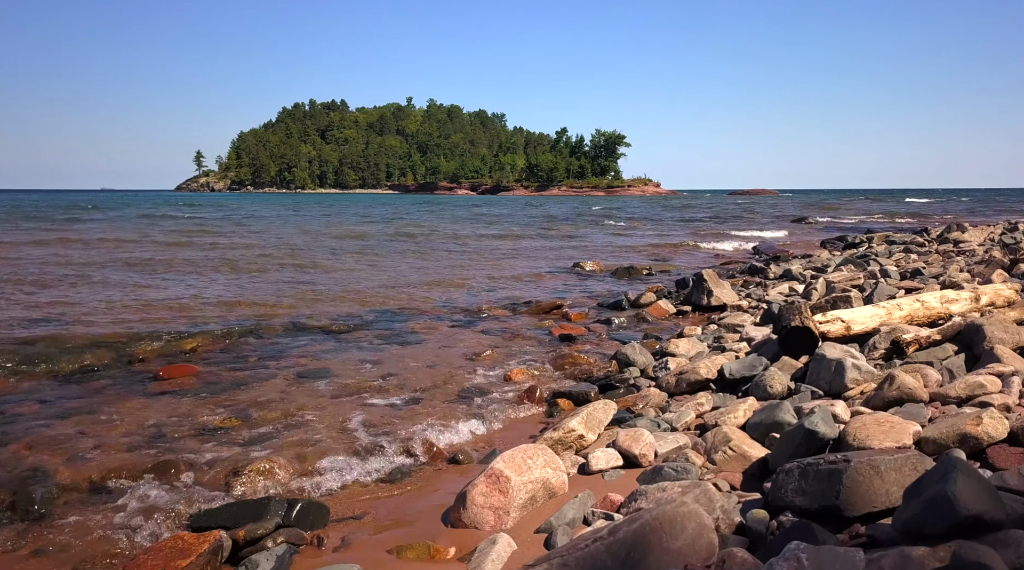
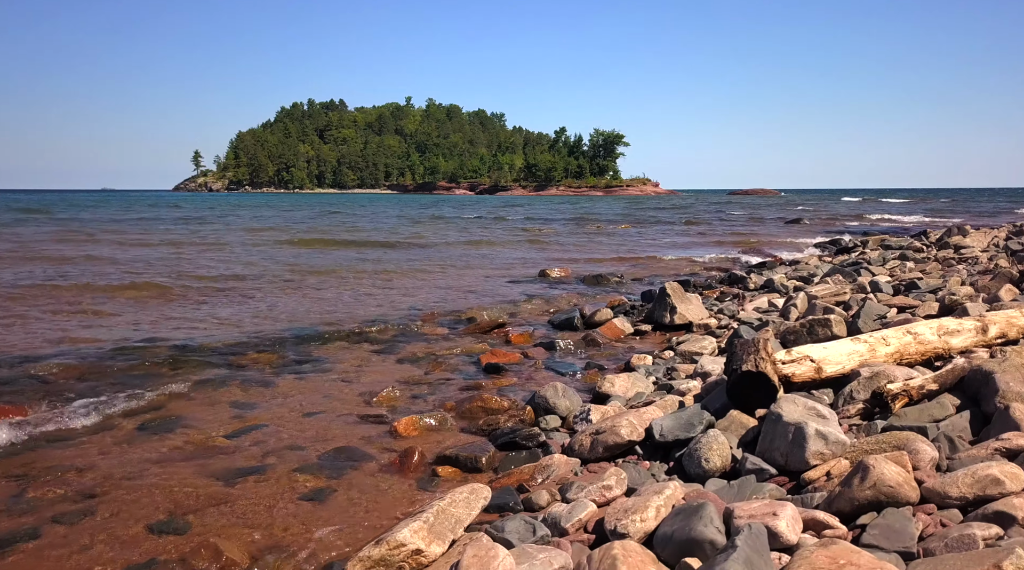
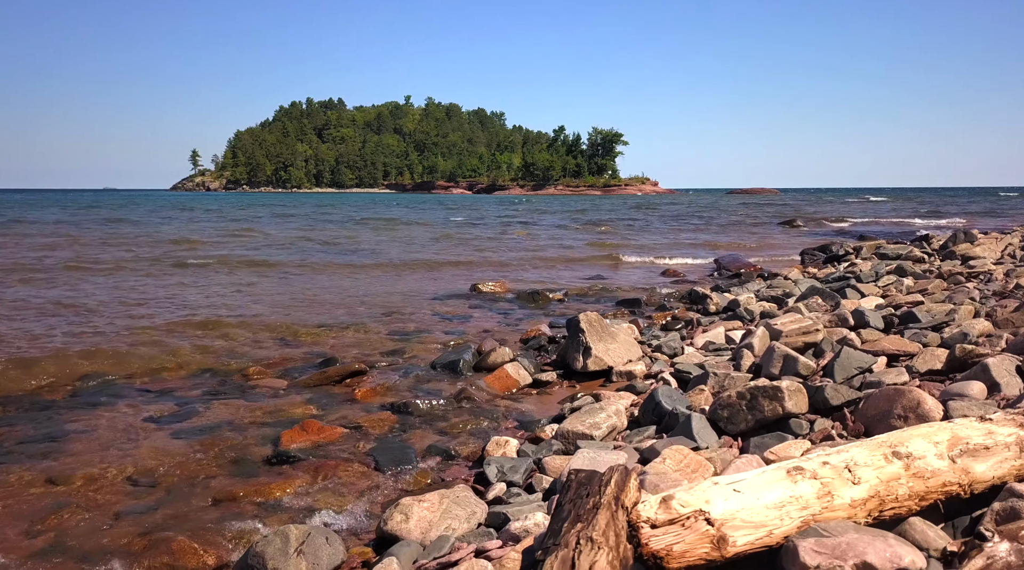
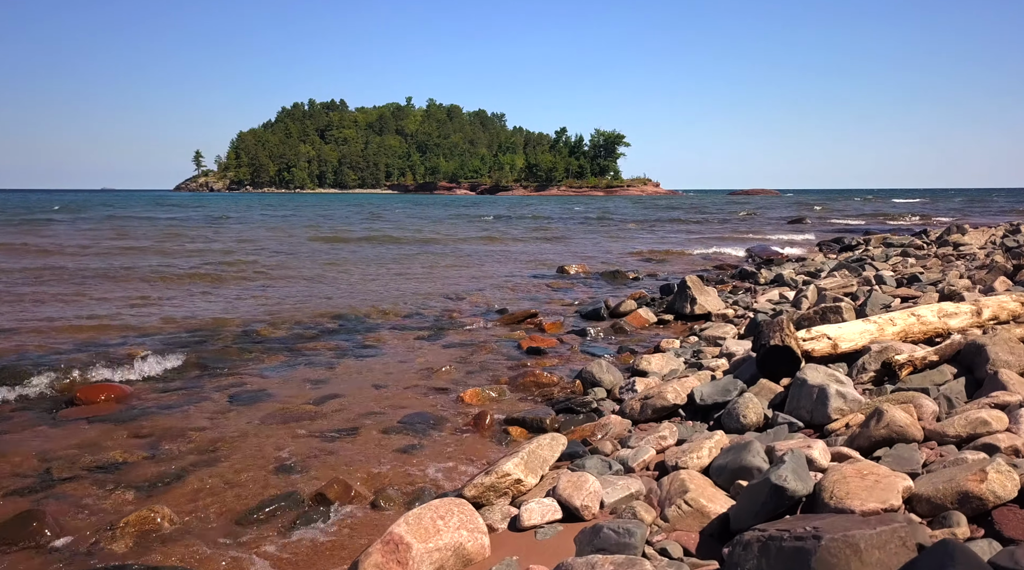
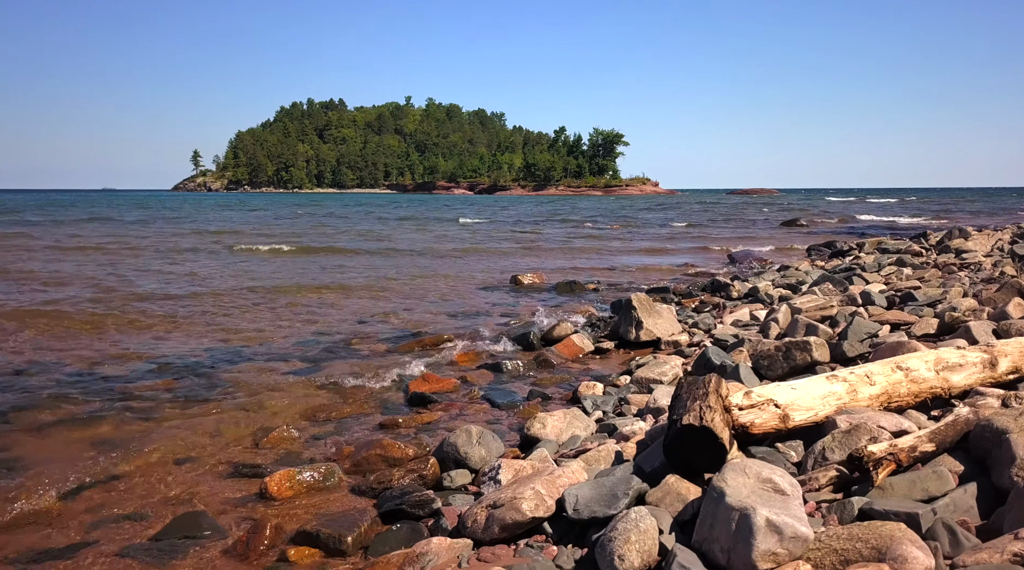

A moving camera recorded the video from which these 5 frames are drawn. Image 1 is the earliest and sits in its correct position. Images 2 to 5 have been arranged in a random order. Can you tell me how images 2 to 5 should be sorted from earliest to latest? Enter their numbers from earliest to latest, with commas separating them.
4, 2, 5, 3
